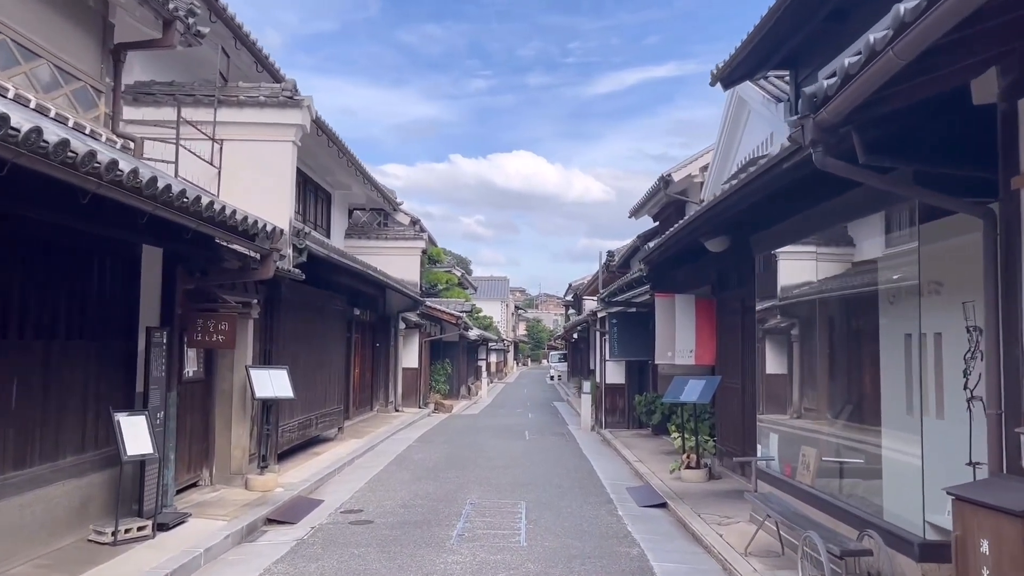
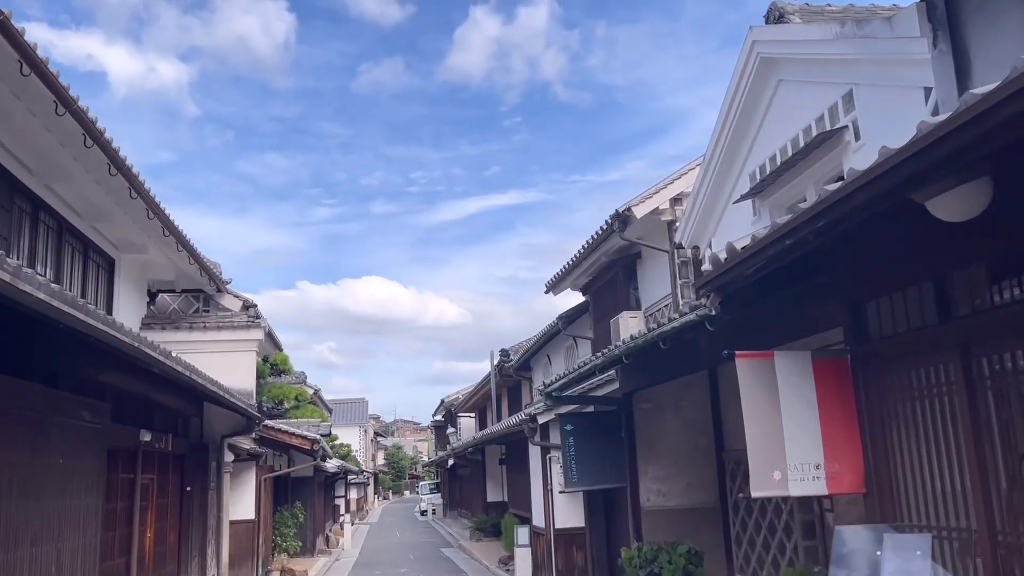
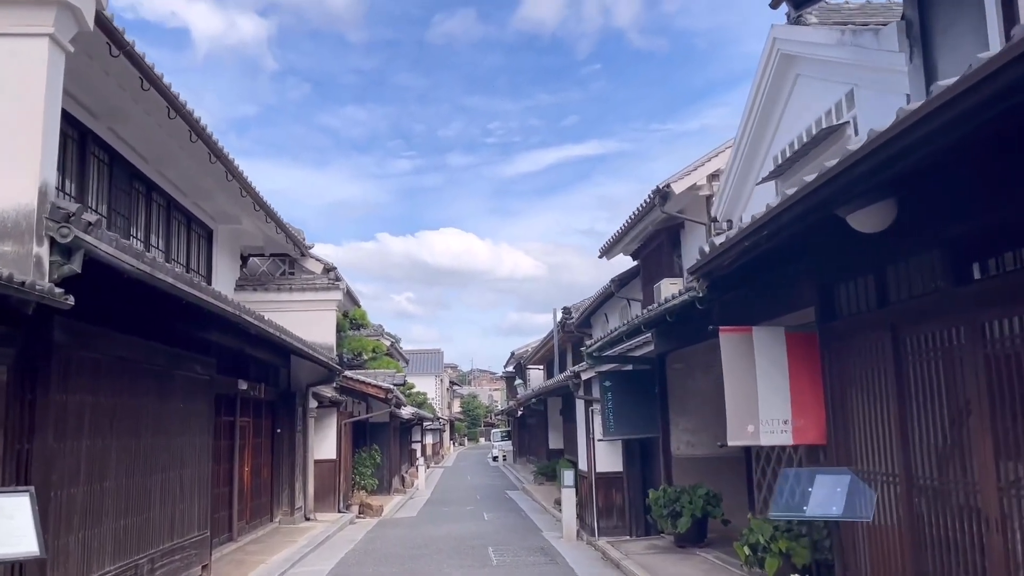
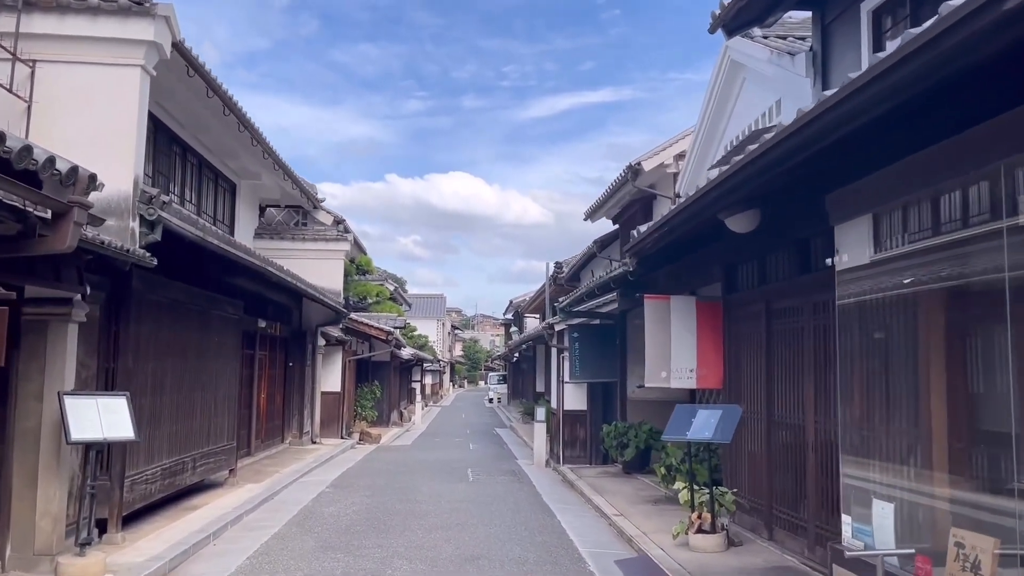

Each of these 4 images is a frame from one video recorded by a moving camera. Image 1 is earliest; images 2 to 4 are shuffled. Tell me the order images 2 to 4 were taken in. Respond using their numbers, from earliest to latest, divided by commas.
4, 3, 2
